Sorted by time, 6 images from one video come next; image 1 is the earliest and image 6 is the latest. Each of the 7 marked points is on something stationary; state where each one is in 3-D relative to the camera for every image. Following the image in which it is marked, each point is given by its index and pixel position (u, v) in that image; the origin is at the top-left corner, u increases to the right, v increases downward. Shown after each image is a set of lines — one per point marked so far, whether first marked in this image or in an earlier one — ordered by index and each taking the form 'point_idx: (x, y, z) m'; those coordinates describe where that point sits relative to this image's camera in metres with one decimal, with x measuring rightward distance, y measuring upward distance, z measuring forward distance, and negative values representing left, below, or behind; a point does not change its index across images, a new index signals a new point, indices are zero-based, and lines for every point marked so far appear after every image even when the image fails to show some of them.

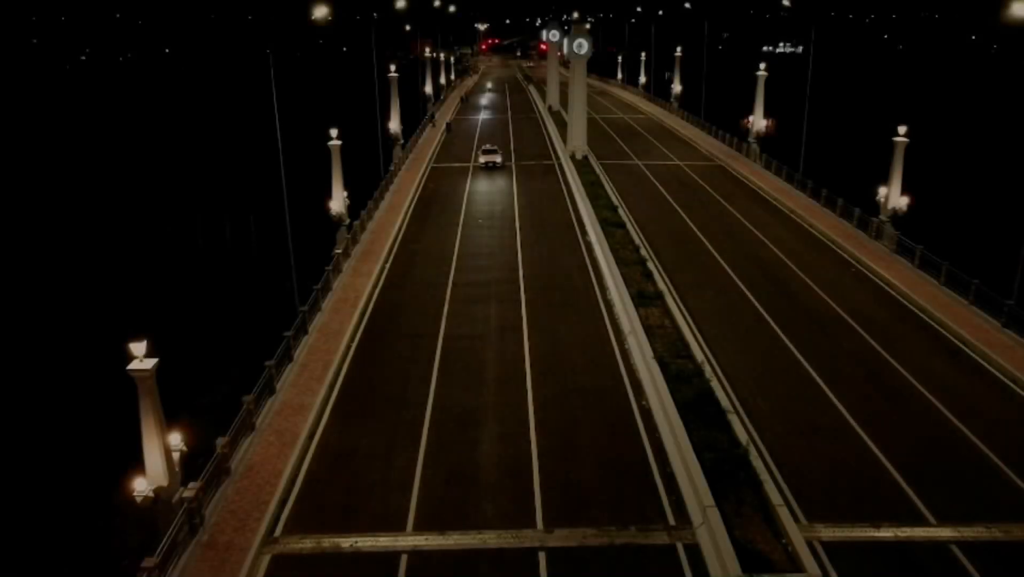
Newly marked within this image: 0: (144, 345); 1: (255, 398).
0: (-5.9, -1.0, +14.2) m
1: (-5.4, -2.3, +18.5) m
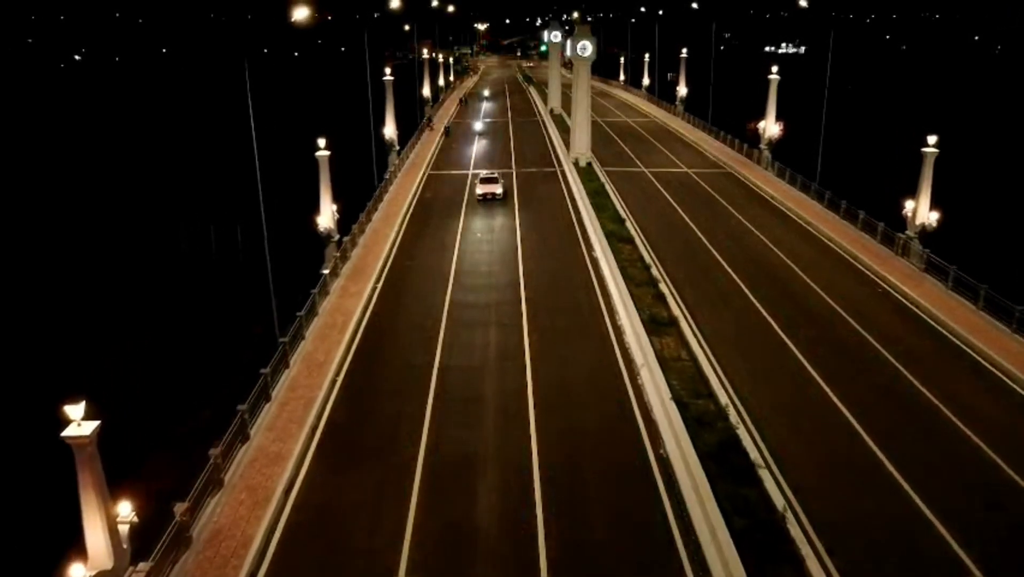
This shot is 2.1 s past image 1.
0: (-5.9, -1.6, +12.1) m
1: (-5.4, -3.0, +16.3) m
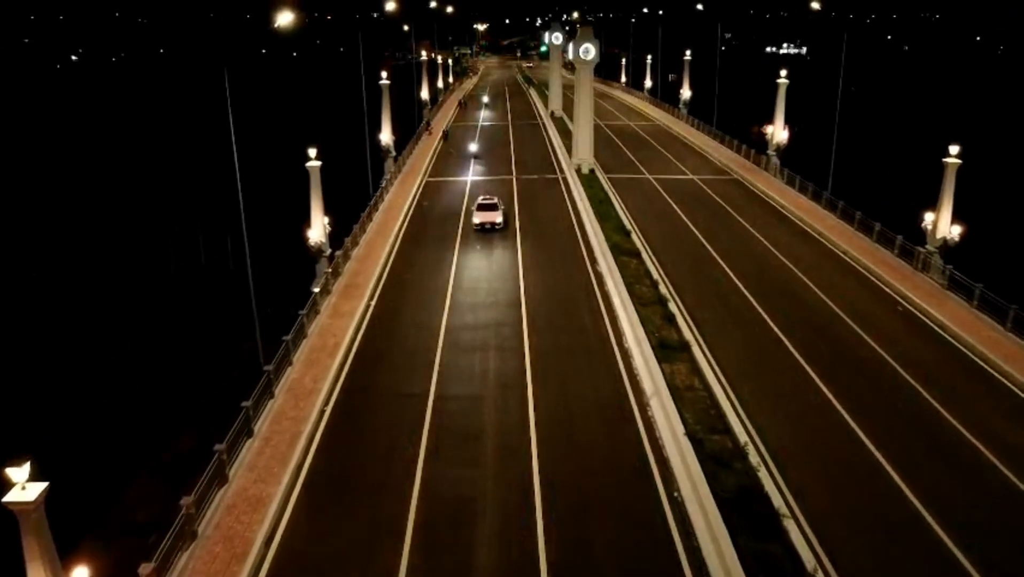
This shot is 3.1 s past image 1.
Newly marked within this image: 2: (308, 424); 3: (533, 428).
0: (-5.9, -2.2, +10.6) m
1: (-5.4, -3.5, +14.9) m
2: (-4.4, -2.9, +19.1) m
3: (+0.4, -3.0, +19.2) m
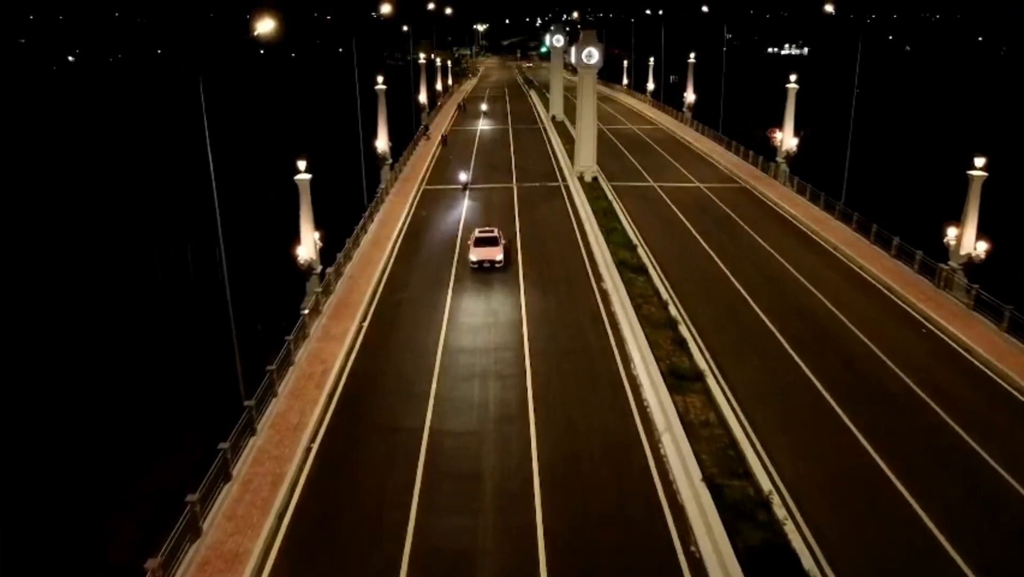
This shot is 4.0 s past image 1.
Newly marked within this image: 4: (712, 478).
0: (-5.8, -2.8, +9.2) m
1: (-5.3, -4.1, +13.5) m
2: (-4.4, -3.5, +17.6) m
3: (+0.5, -3.6, +17.8) m
4: (+3.8, -3.6, +17.0) m
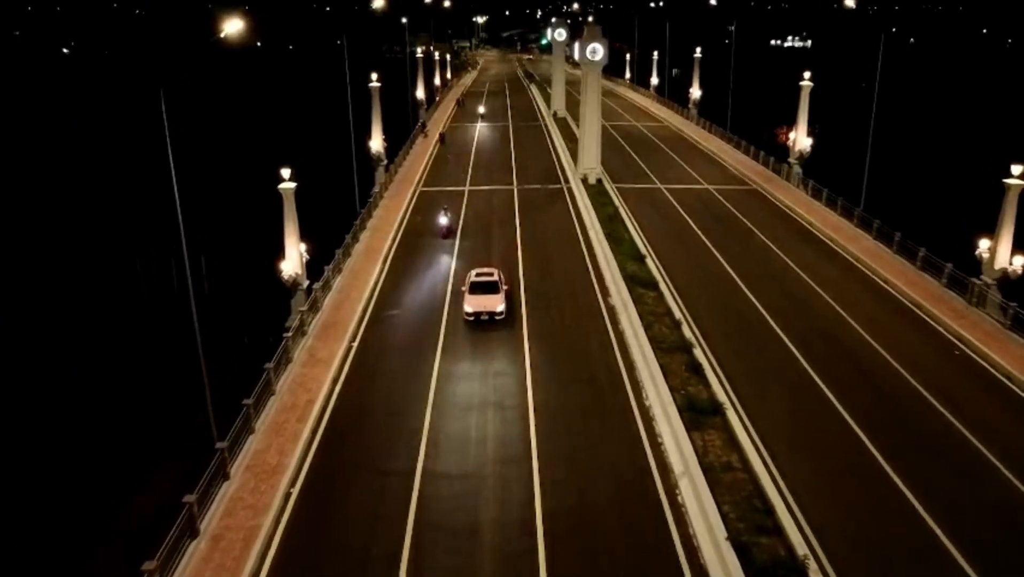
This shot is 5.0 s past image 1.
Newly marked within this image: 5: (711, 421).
0: (-5.8, -3.4, +7.4) m
1: (-5.3, -4.7, +11.7) m
2: (-4.4, -4.1, +15.8) m
3: (+0.5, -4.2, +16.0) m
4: (+3.9, -4.2, +15.2) m
5: (+4.3, -2.8, +18.8) m
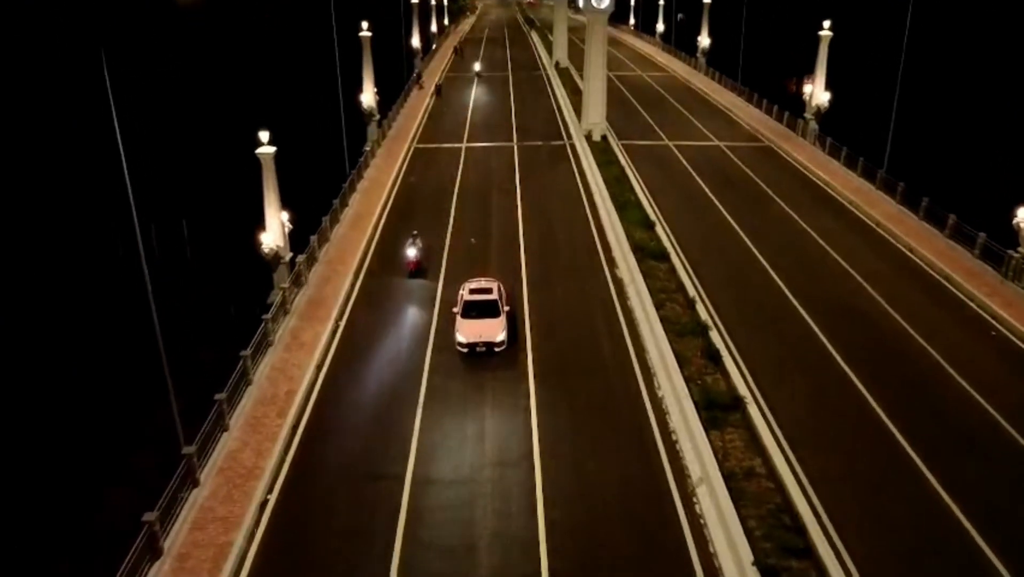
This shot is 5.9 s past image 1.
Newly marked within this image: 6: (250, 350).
0: (-5.8, -3.7, +5.7) m
1: (-5.3, -4.8, +10.1) m
2: (-4.4, -3.9, +14.2) m
3: (+0.5, -4.0, +14.4) m
4: (+3.9, -4.1, +13.6) m
5: (+4.3, -2.5, +17.2) m
6: (-5.5, -1.2, +18.5) m
